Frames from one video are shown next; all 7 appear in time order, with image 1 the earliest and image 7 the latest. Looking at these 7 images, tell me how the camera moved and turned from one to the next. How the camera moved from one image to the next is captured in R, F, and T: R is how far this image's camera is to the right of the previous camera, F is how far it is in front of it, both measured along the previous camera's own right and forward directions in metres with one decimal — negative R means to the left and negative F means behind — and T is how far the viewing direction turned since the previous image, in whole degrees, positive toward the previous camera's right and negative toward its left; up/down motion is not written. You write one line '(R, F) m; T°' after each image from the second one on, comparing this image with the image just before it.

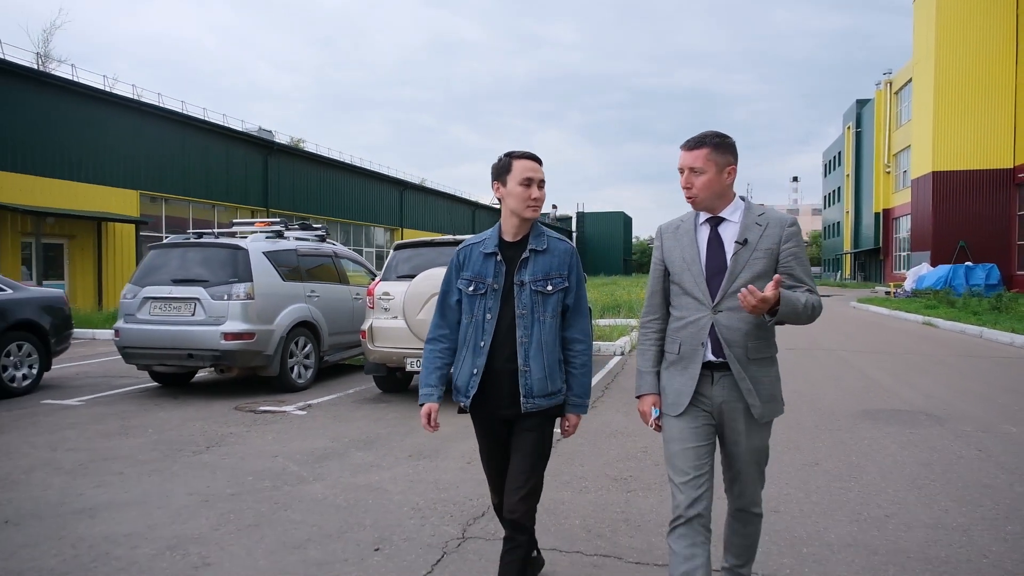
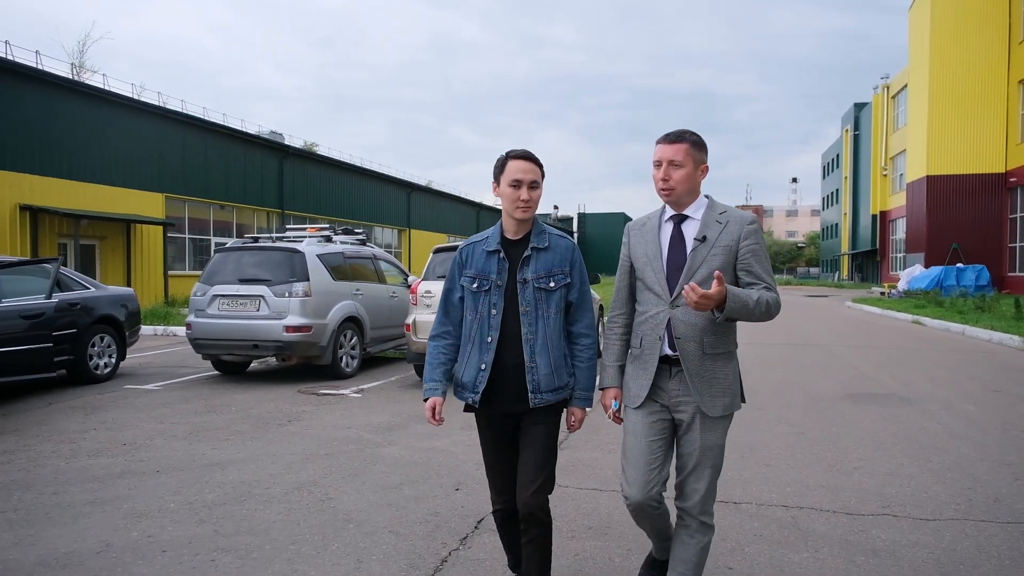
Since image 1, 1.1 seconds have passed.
(-0.3, -1.0) m; 0°
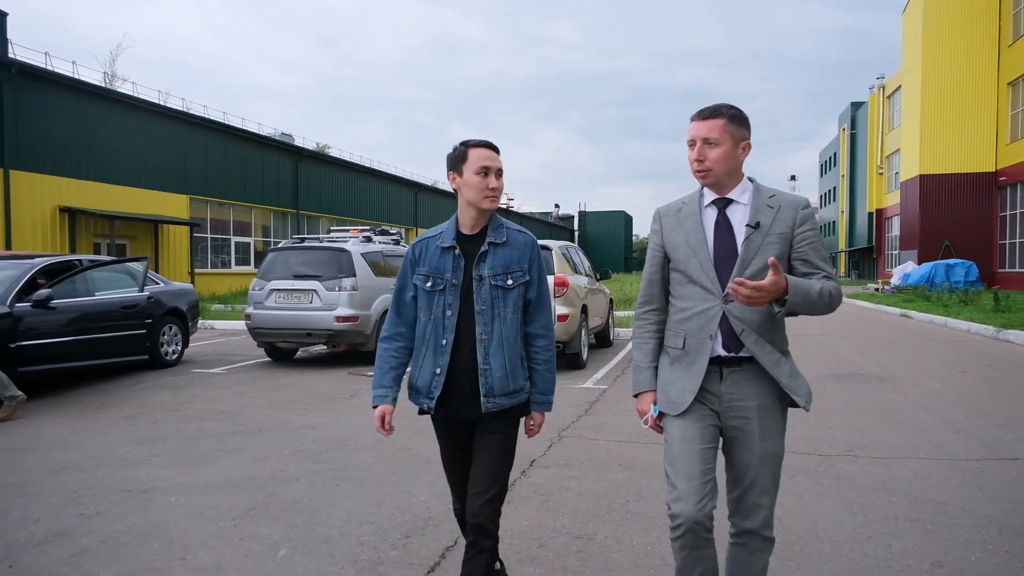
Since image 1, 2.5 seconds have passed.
(-0.4, -1.1) m; 0°
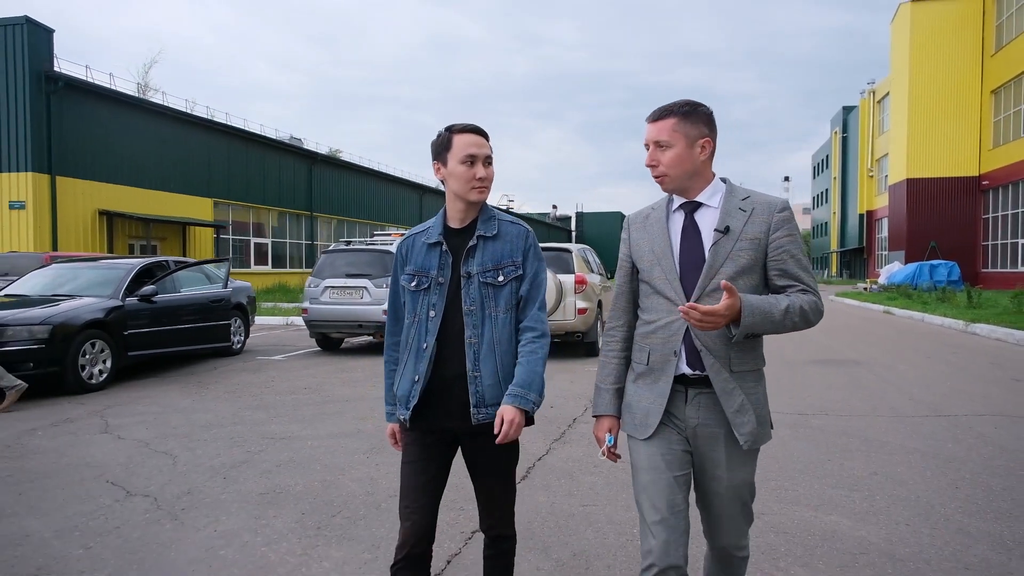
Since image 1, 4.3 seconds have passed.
(-0.5, -1.4) m; 0°
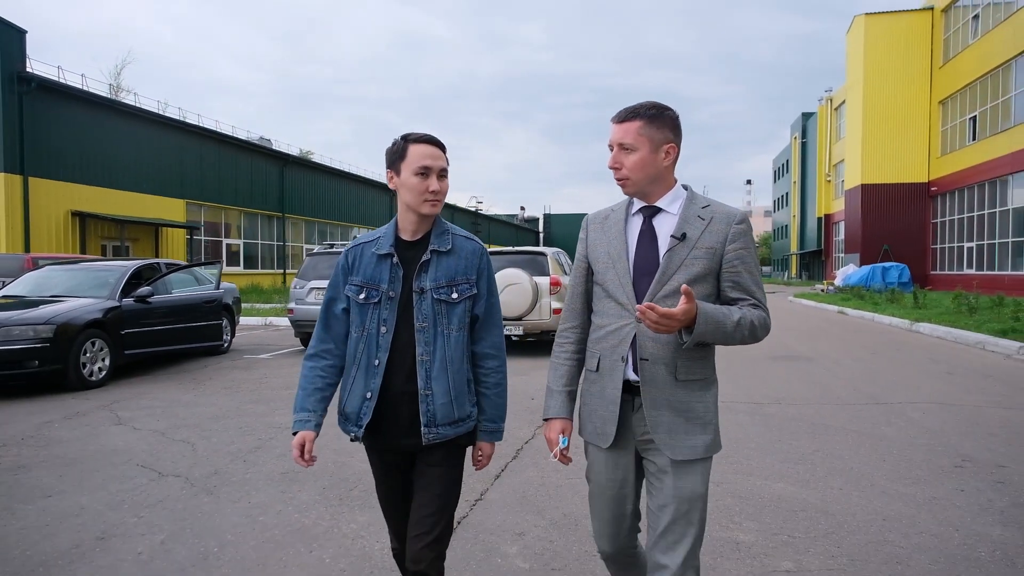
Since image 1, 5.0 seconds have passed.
(-0.2, -0.6) m; +3°
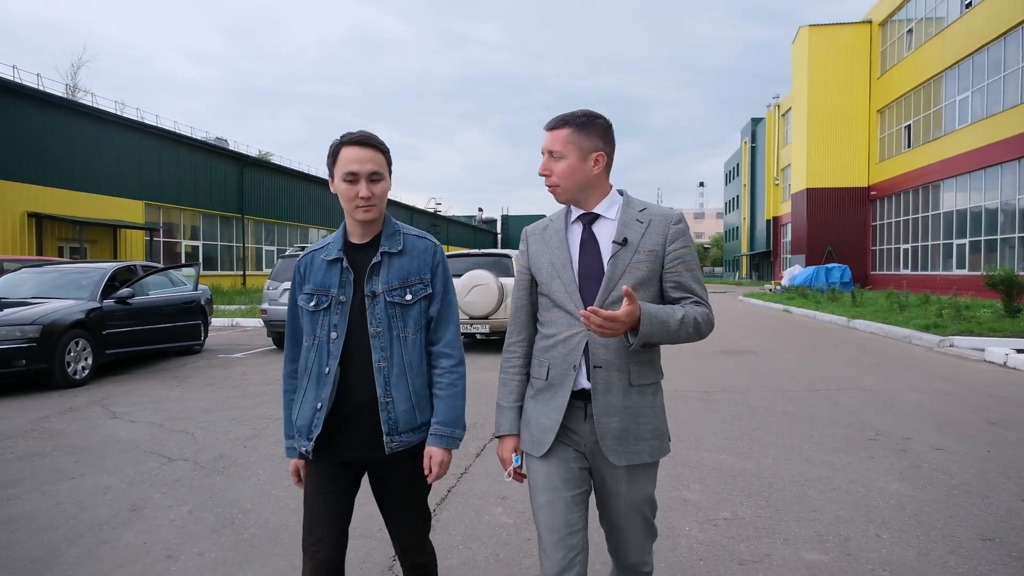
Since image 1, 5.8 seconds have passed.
(-0.2, -0.6) m; +4°
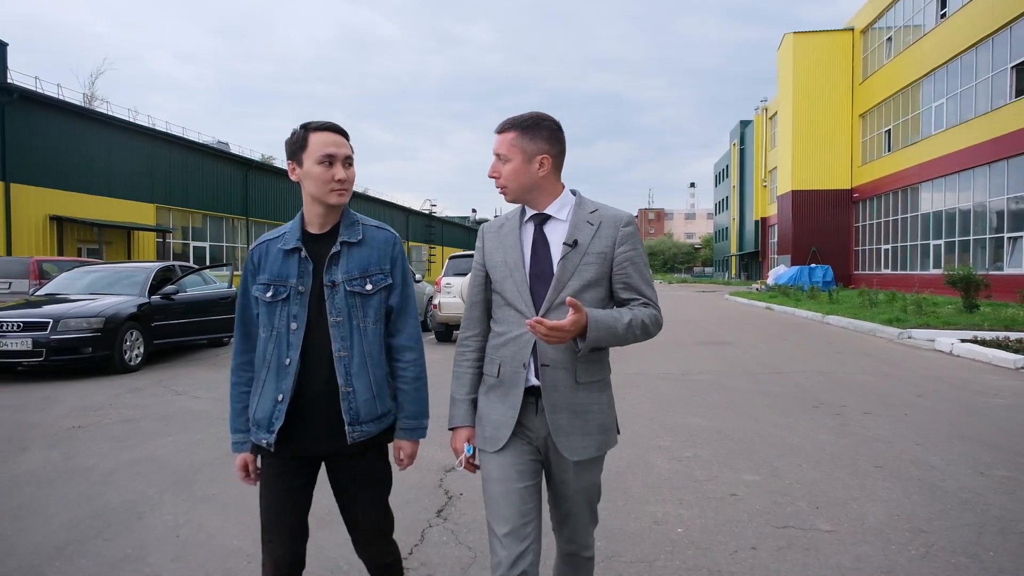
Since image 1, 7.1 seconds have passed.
(-0.2, -1.2) m; +1°
